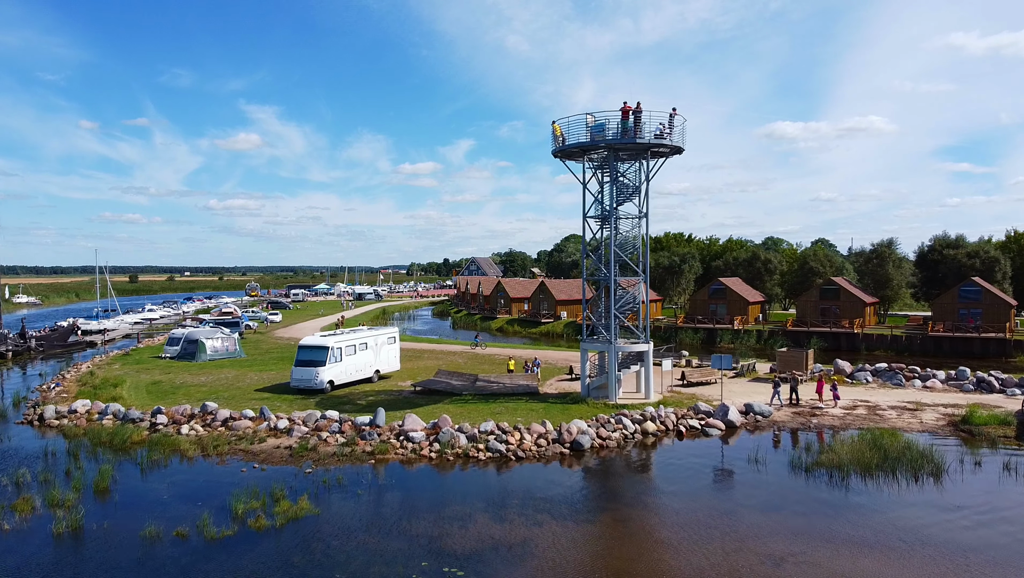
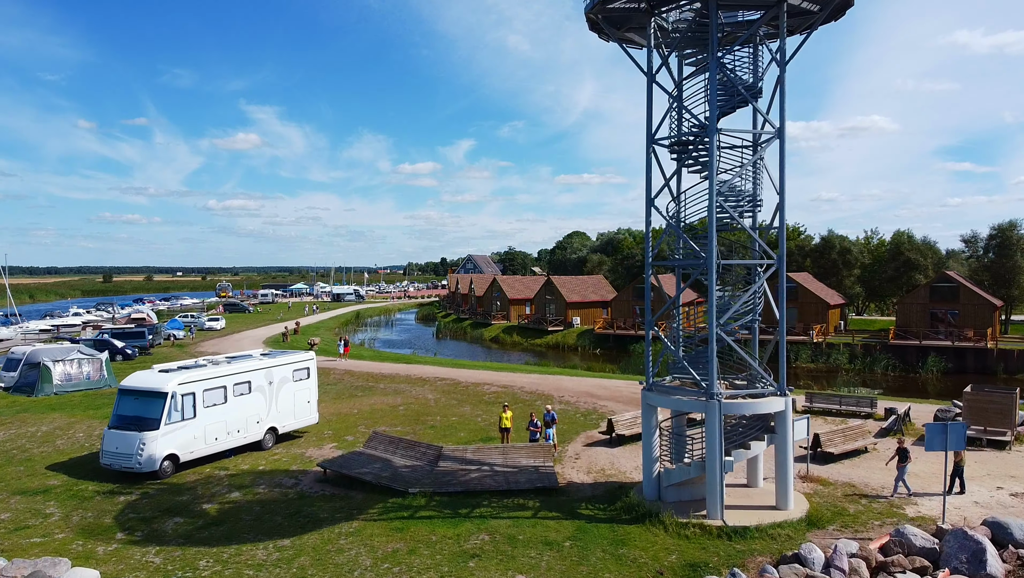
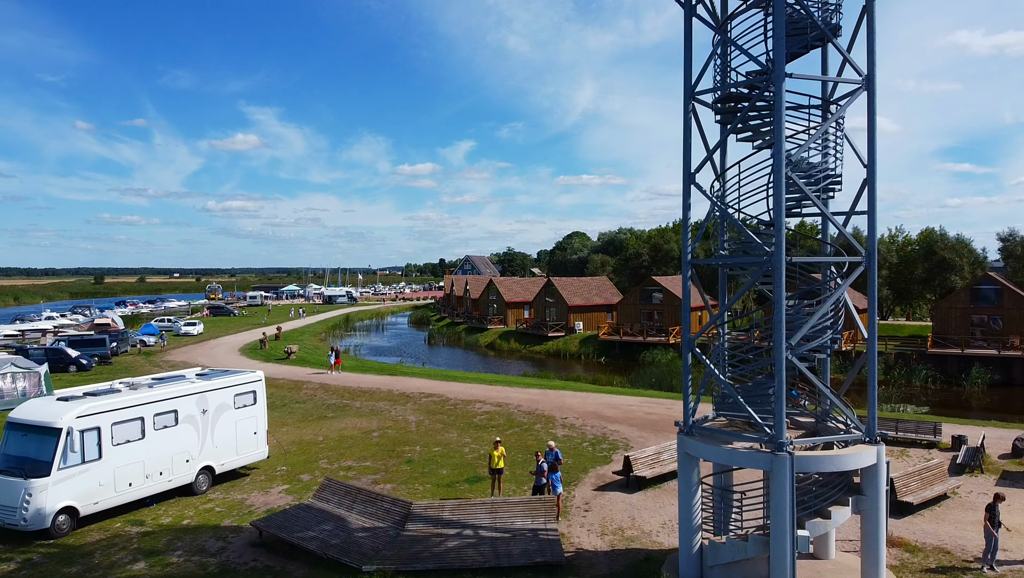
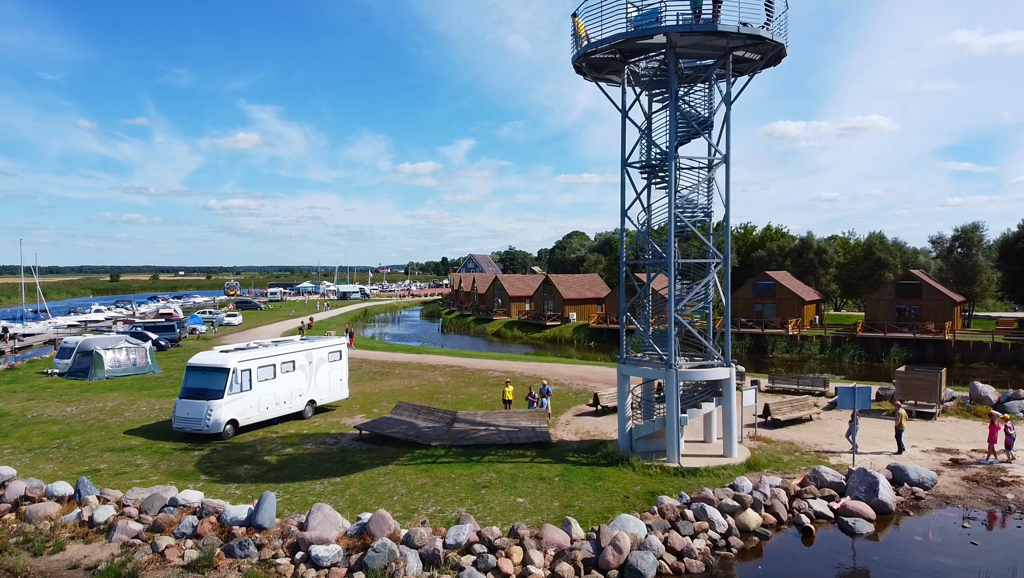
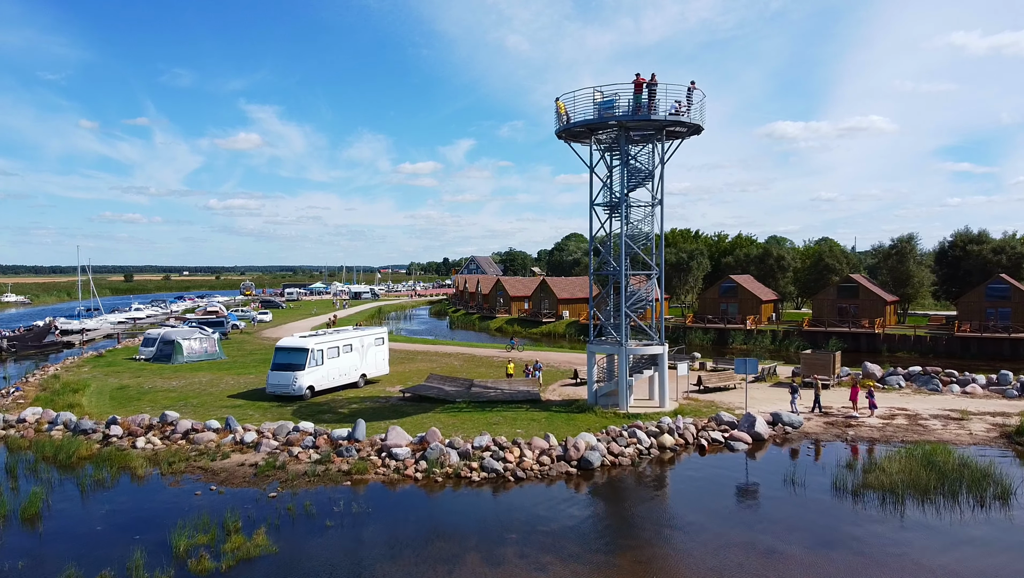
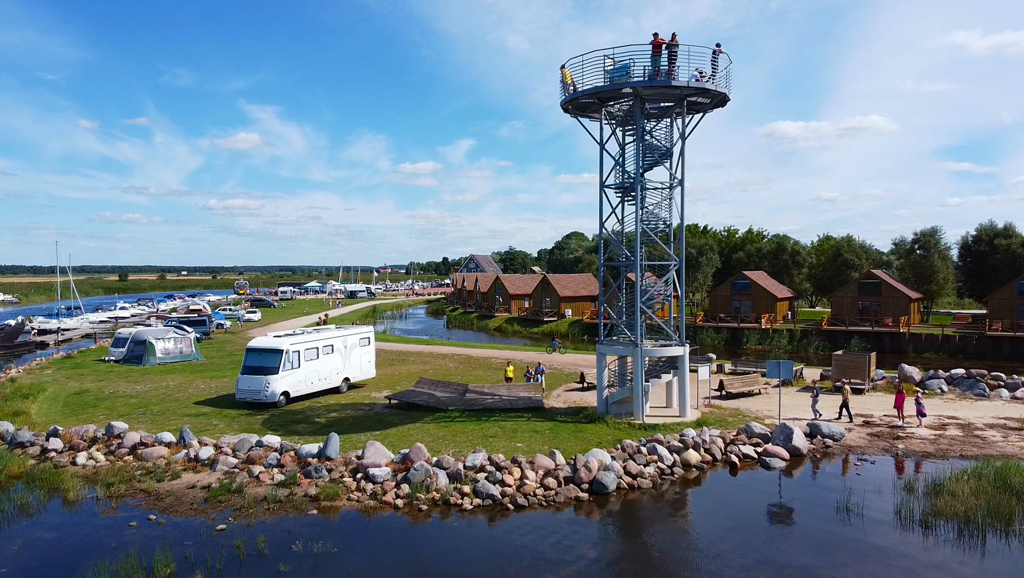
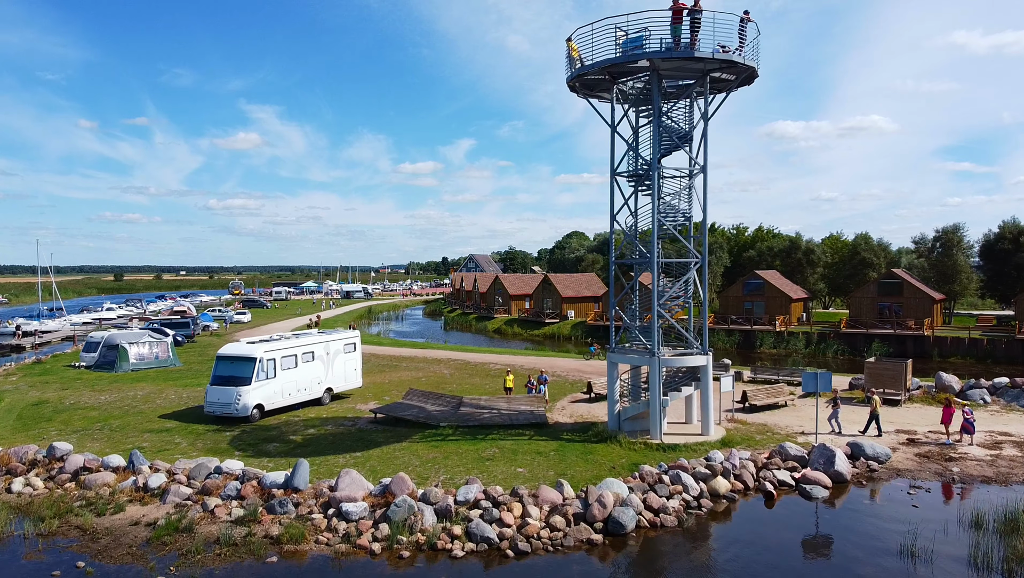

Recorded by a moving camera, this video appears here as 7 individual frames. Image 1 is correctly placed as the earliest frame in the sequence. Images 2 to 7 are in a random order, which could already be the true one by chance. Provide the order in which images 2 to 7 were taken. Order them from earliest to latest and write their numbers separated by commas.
5, 6, 7, 4, 2, 3
